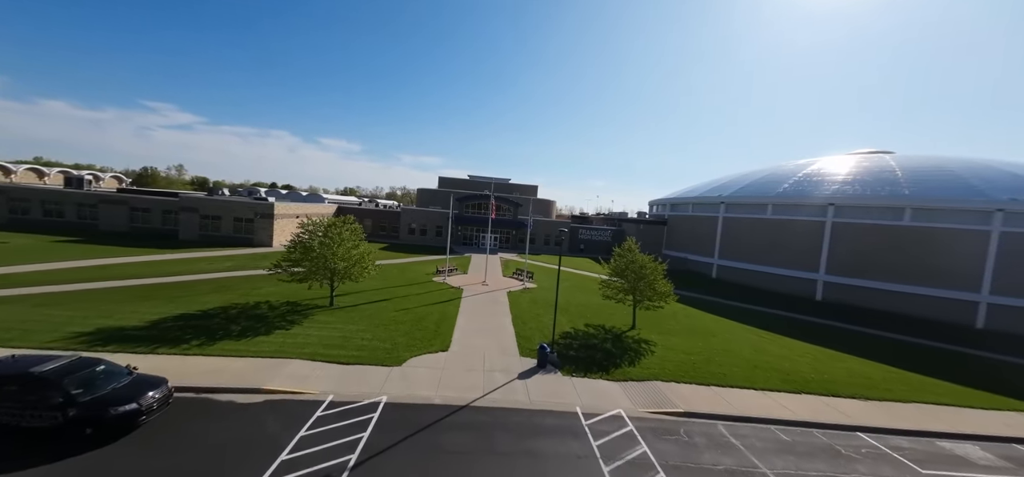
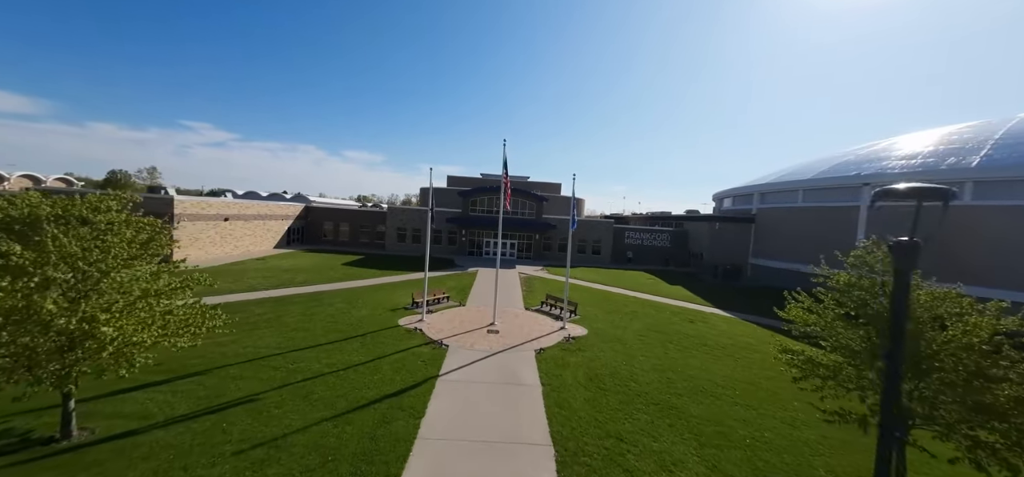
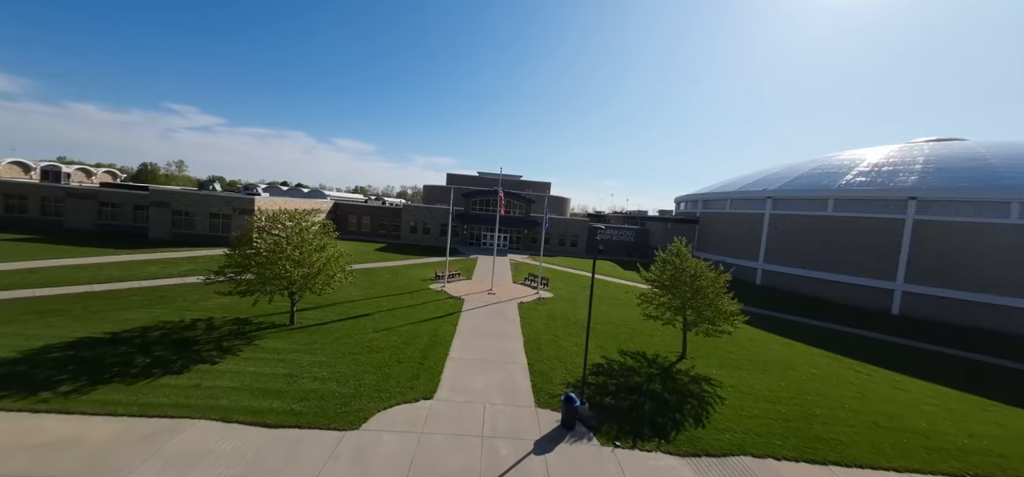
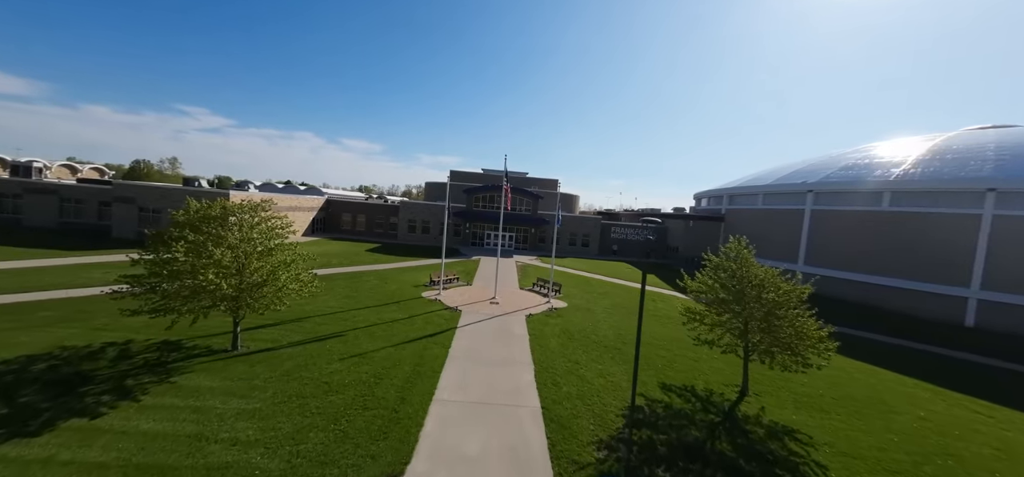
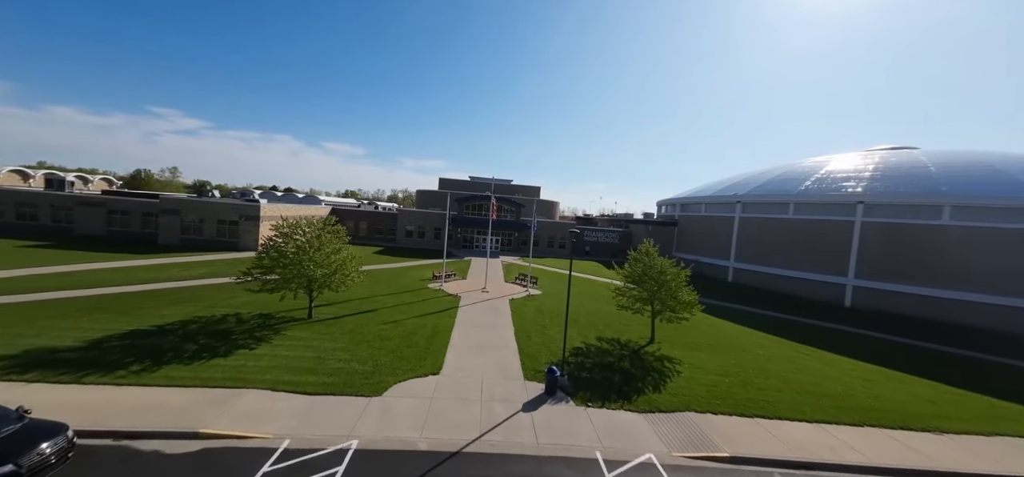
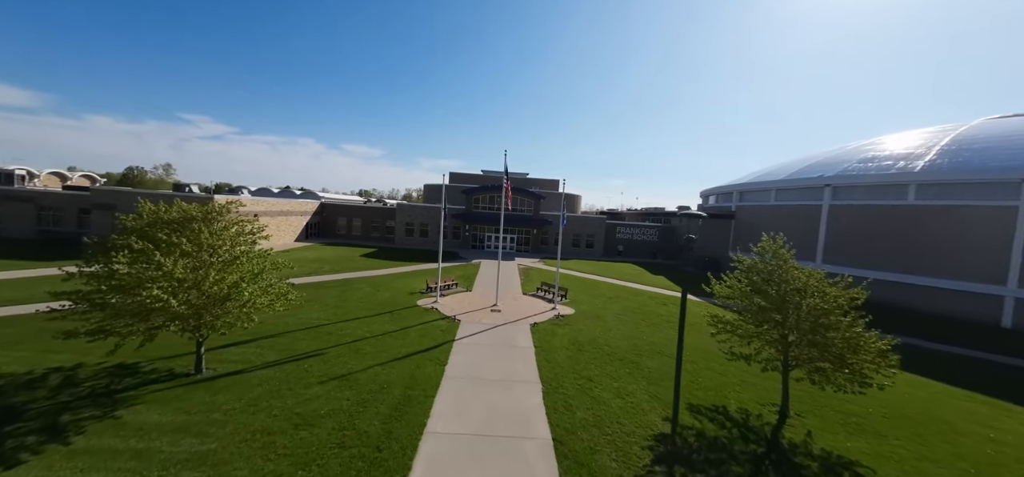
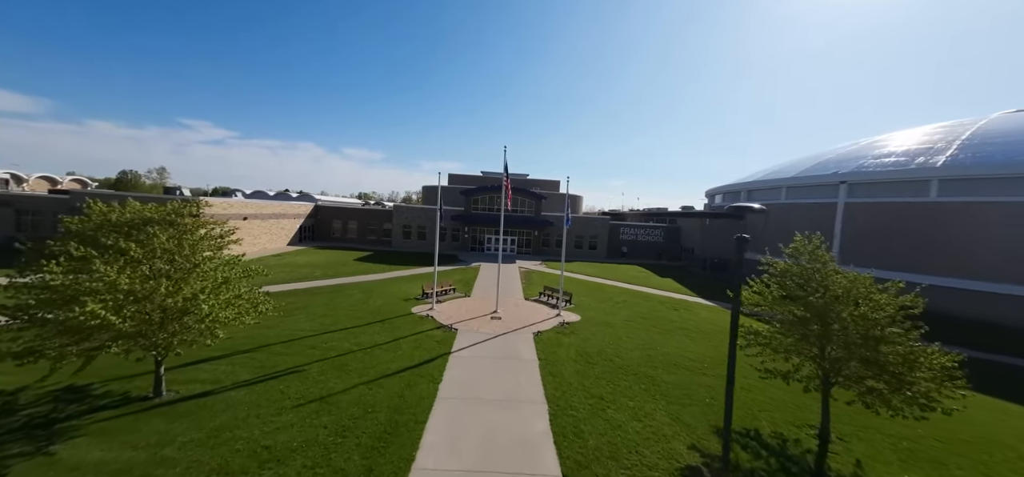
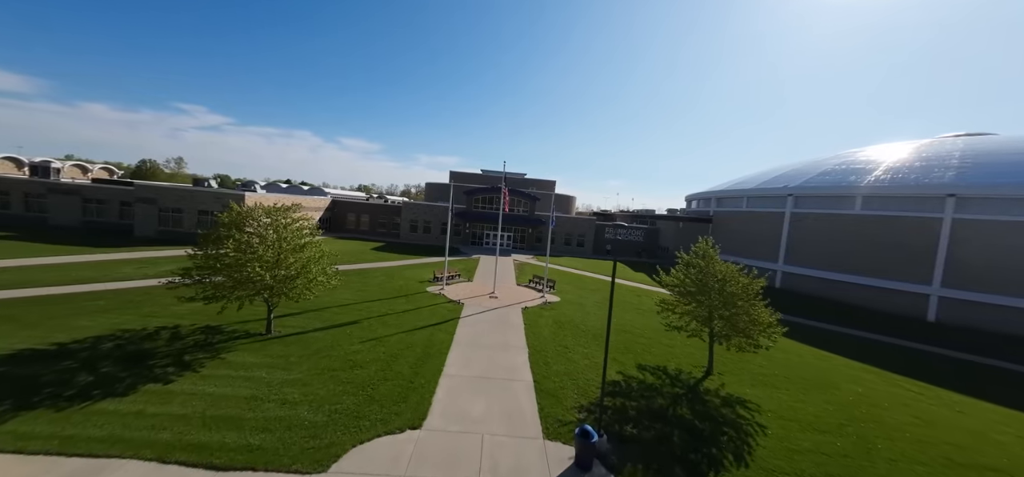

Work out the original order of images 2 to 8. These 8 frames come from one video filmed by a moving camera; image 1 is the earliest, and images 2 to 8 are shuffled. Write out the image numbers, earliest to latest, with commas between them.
5, 3, 8, 4, 6, 7, 2
